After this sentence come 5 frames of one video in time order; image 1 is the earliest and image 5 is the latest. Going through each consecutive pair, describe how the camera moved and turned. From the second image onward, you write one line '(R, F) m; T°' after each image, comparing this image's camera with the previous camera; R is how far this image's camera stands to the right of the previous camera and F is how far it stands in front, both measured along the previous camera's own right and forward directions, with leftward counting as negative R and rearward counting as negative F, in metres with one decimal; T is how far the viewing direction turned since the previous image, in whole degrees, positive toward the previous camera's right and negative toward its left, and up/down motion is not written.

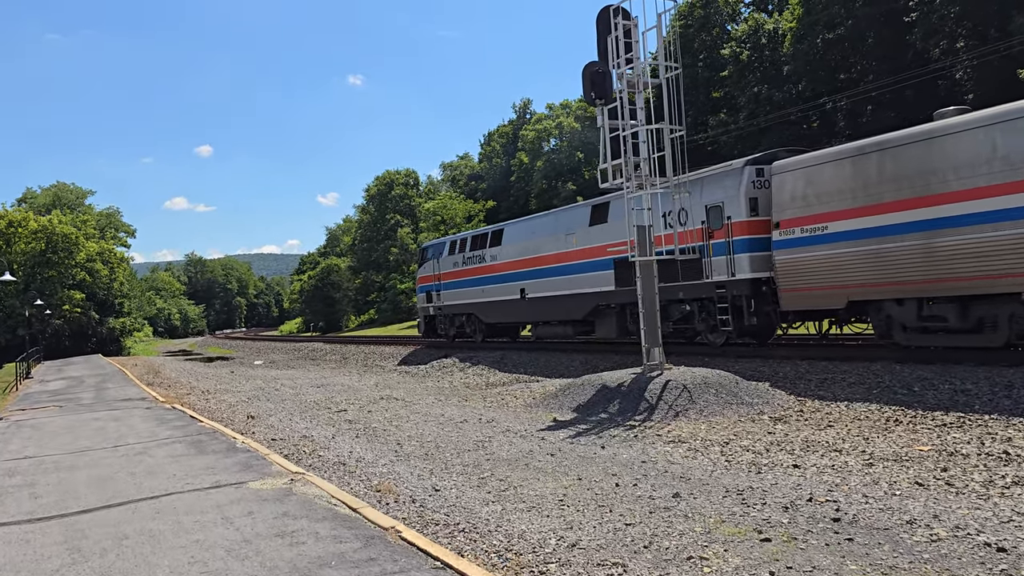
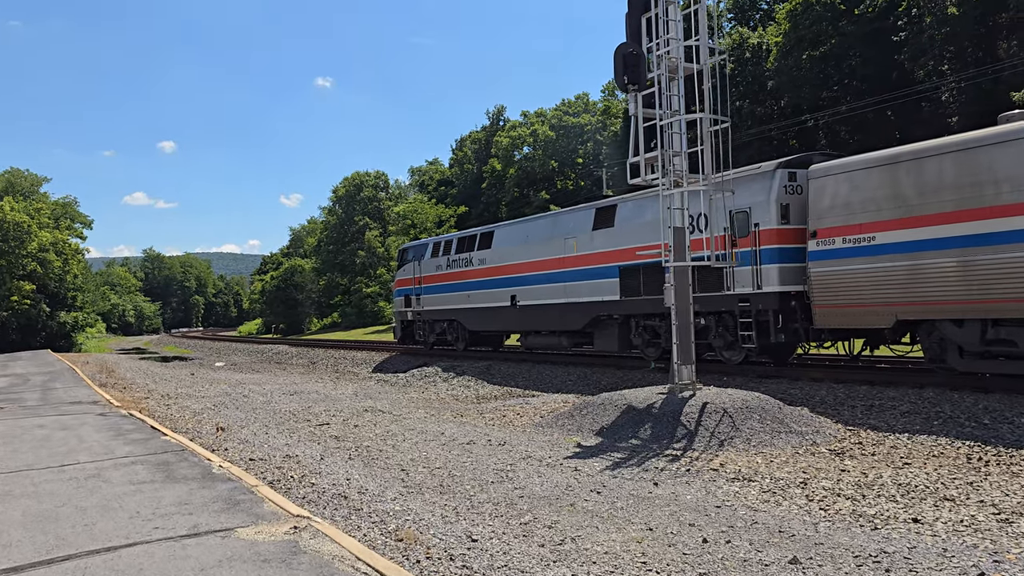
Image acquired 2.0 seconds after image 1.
(-0.7, +1.4) m; +3°
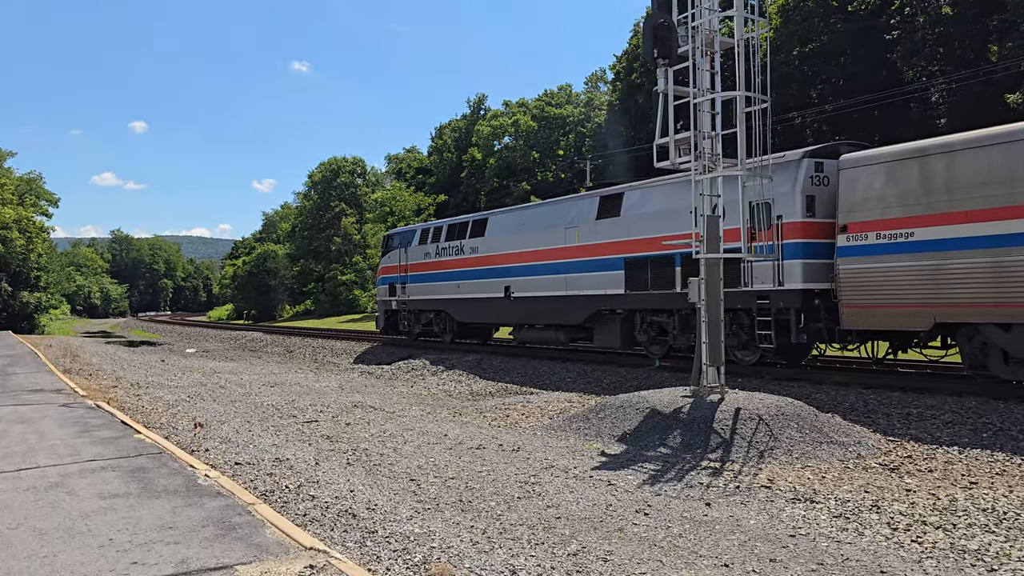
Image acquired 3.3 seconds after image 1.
(-0.5, +0.9) m; +2°
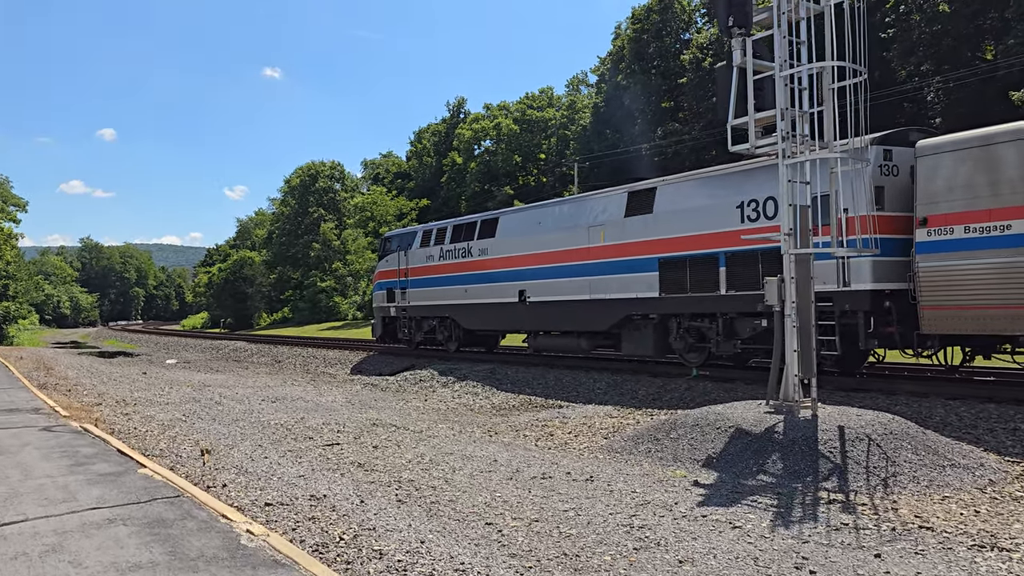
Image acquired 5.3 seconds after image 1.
(-0.8, +1.3) m; +2°
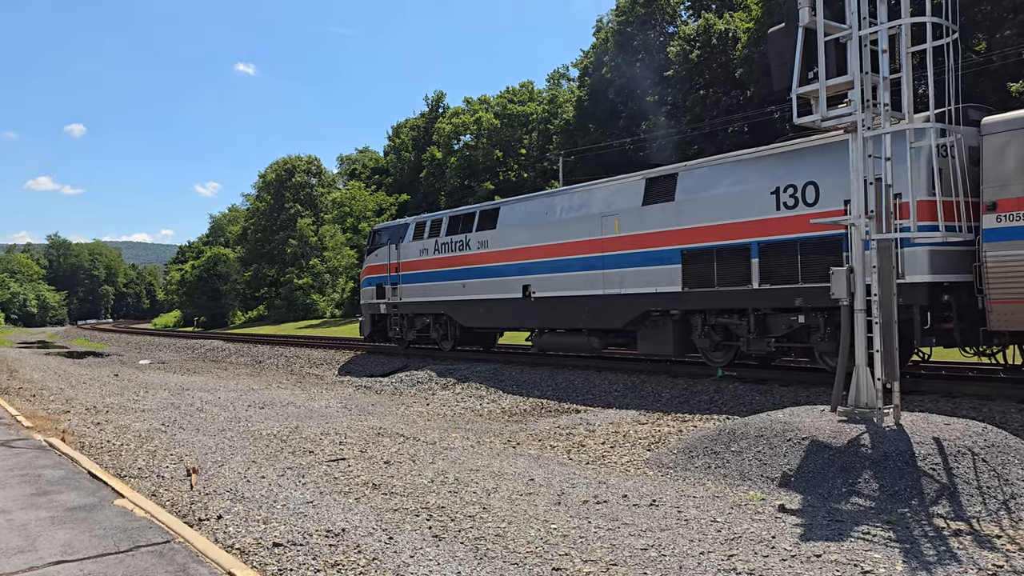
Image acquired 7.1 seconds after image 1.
(-0.5, +1.1) m; +2°
